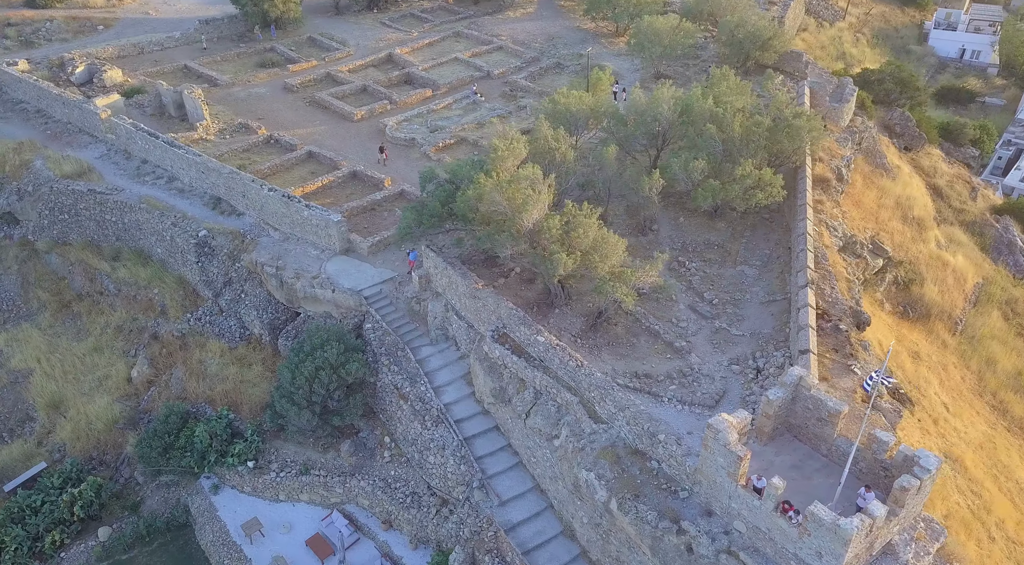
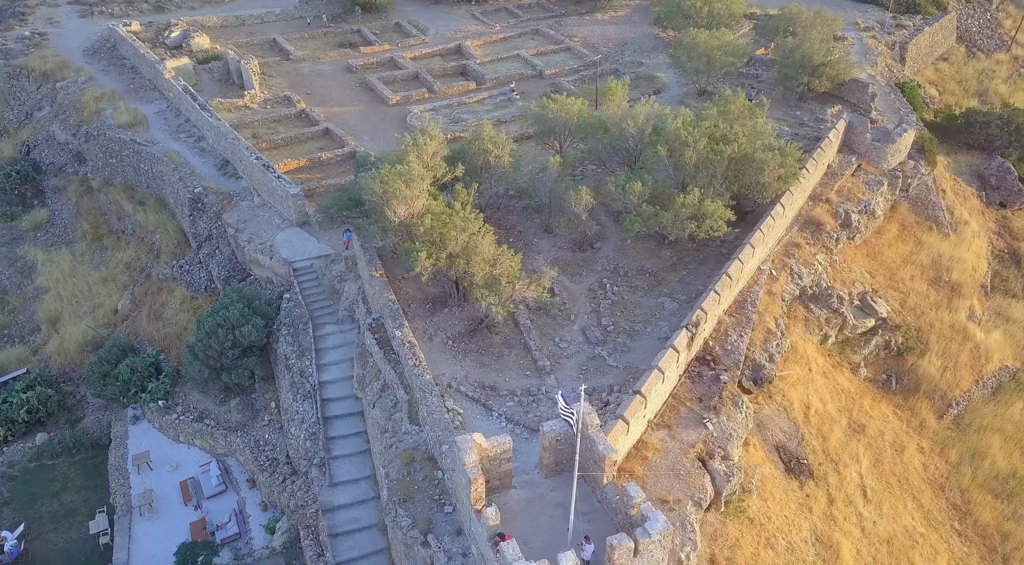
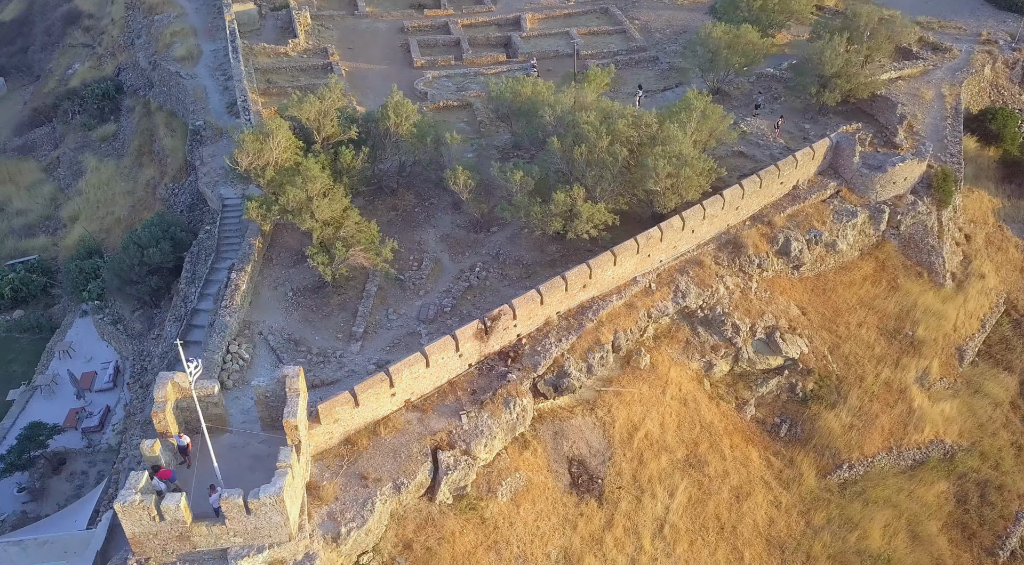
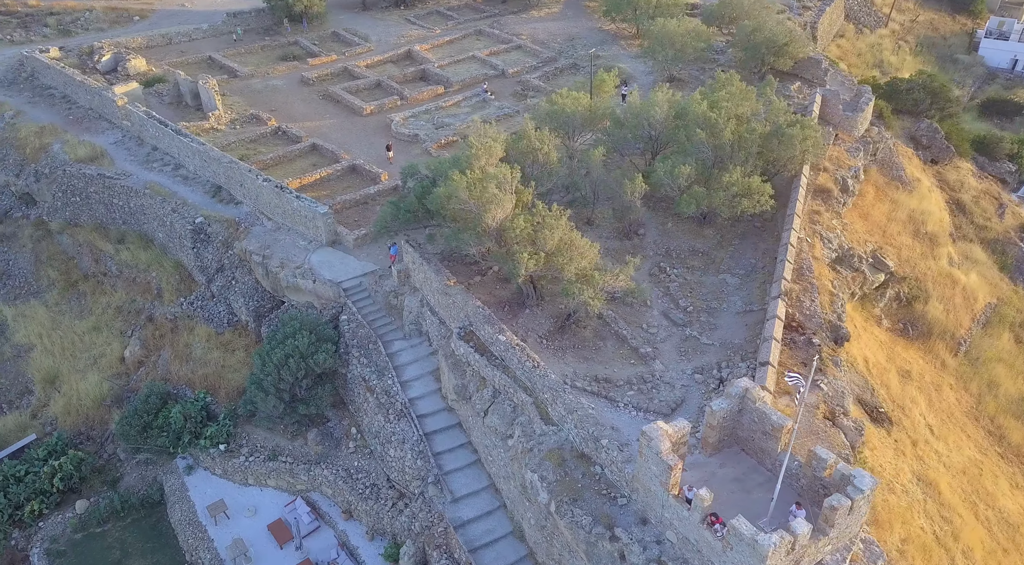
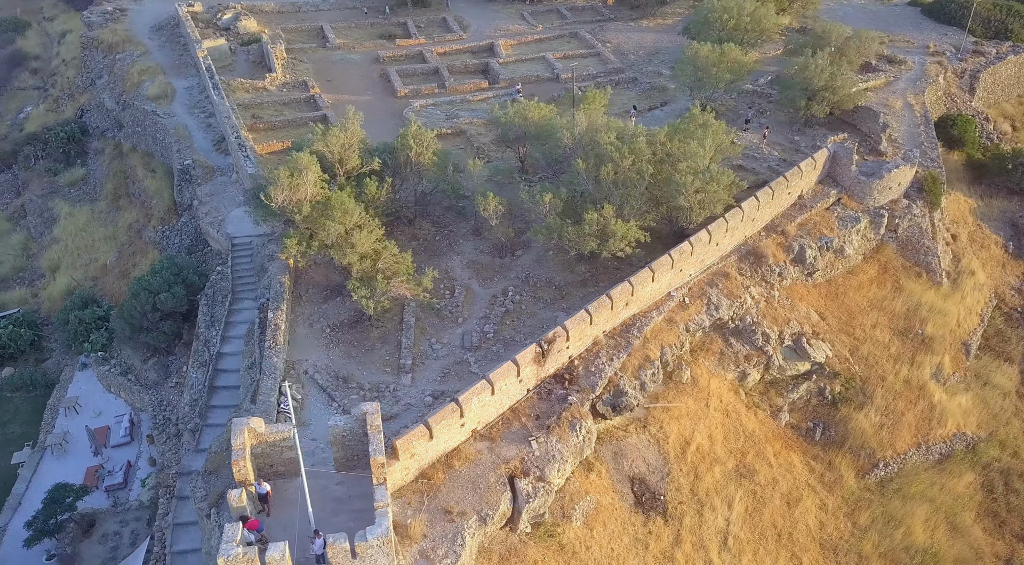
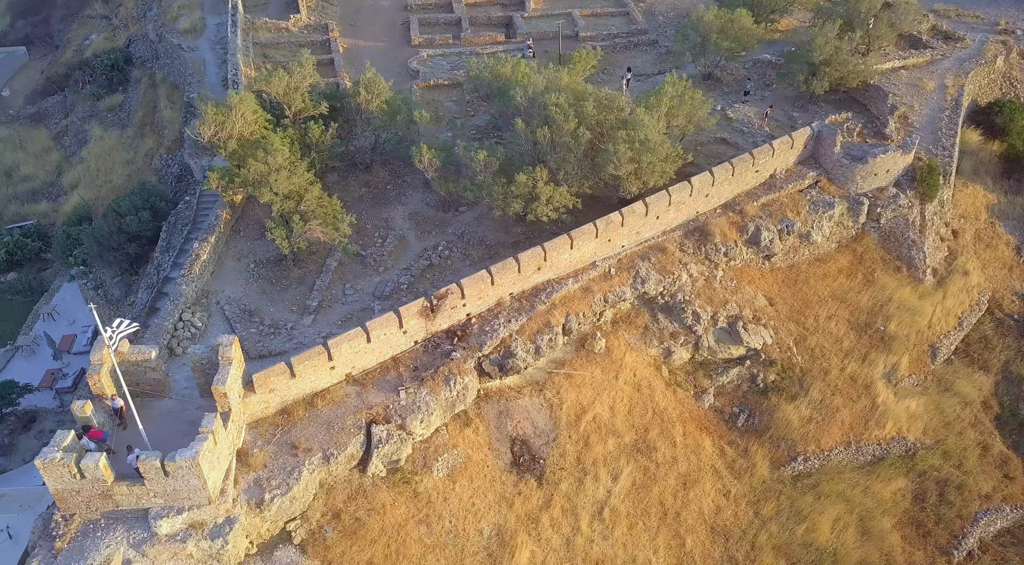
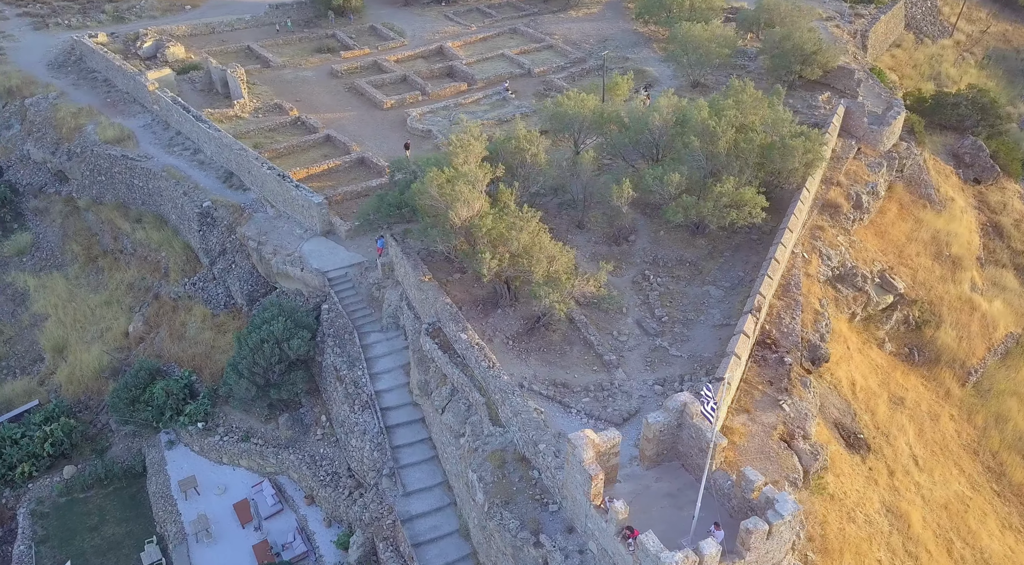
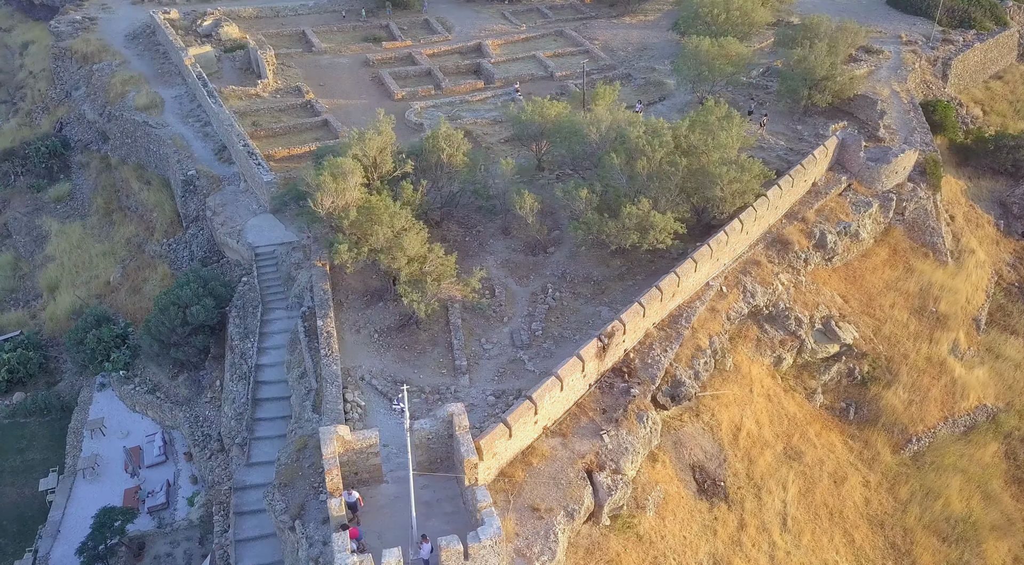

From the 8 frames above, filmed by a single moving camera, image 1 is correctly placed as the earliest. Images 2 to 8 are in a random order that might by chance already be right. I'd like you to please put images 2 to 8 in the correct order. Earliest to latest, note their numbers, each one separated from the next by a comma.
4, 7, 2, 8, 5, 3, 6
